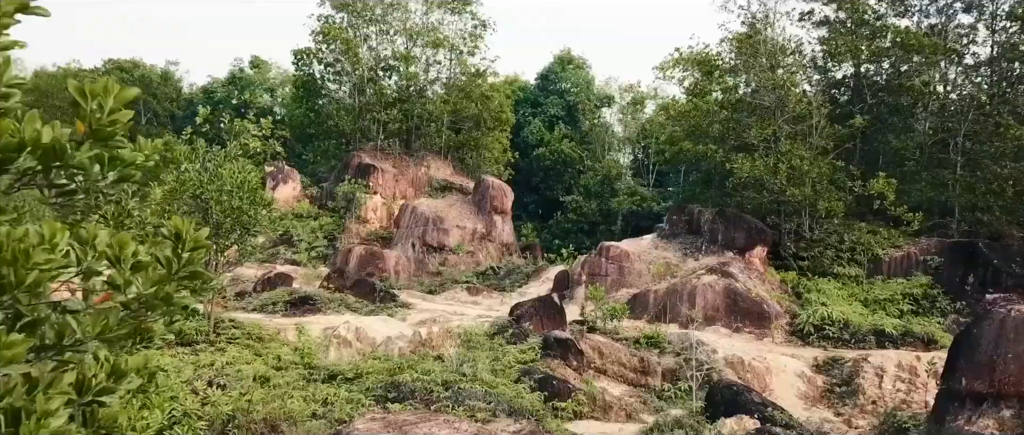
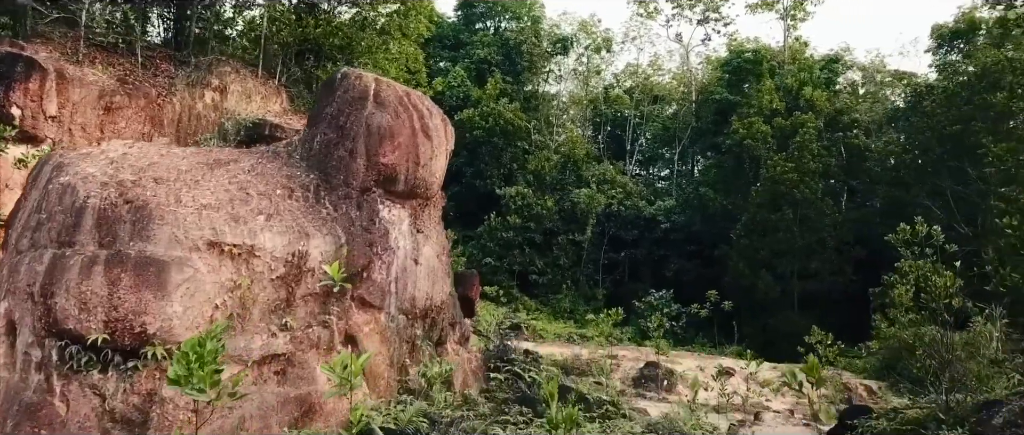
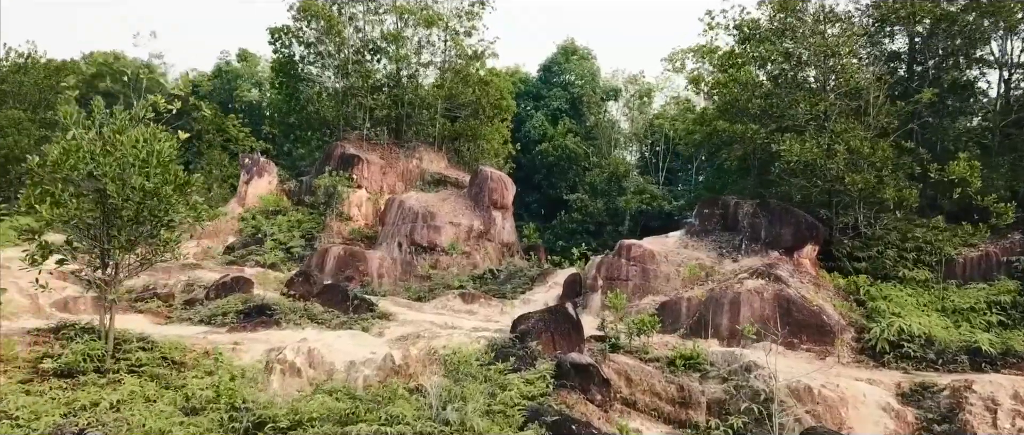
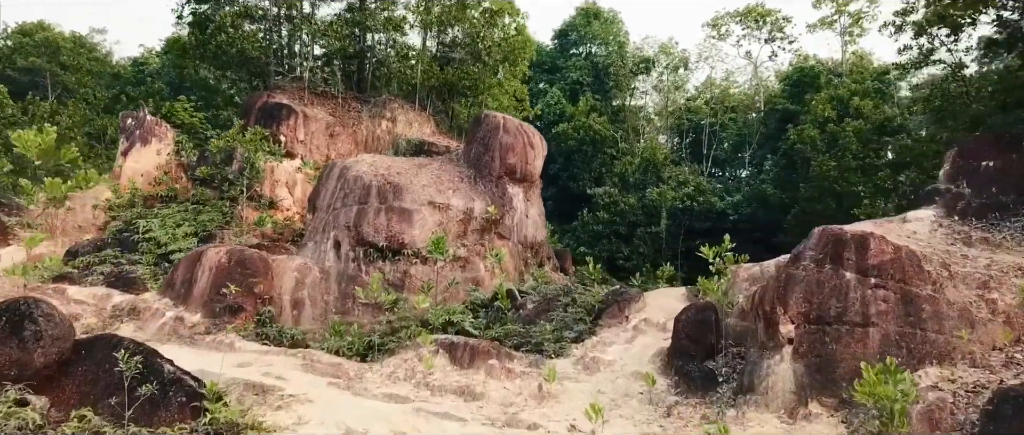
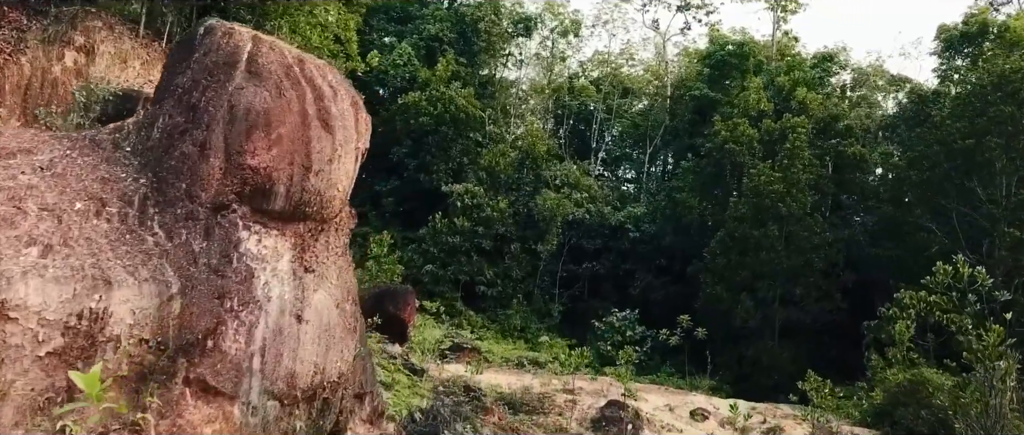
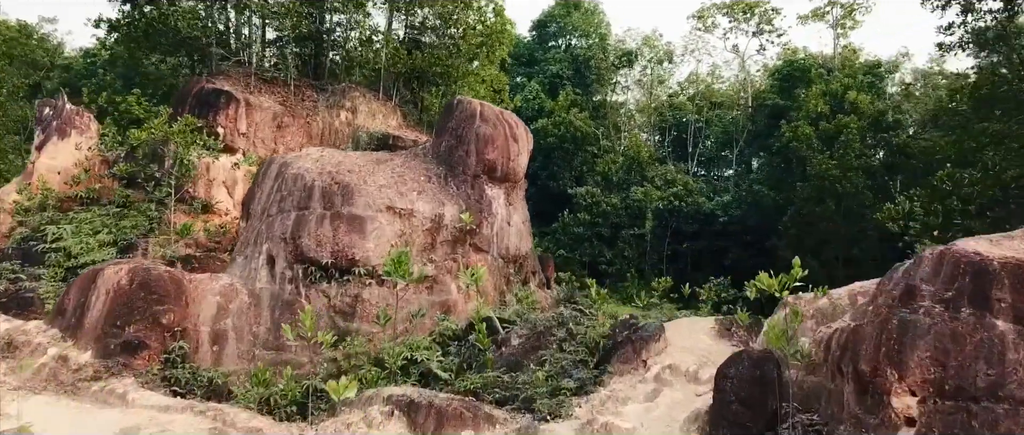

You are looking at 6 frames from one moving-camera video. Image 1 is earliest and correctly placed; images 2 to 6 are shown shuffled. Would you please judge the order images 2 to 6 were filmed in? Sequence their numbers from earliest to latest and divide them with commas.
3, 4, 6, 2, 5
